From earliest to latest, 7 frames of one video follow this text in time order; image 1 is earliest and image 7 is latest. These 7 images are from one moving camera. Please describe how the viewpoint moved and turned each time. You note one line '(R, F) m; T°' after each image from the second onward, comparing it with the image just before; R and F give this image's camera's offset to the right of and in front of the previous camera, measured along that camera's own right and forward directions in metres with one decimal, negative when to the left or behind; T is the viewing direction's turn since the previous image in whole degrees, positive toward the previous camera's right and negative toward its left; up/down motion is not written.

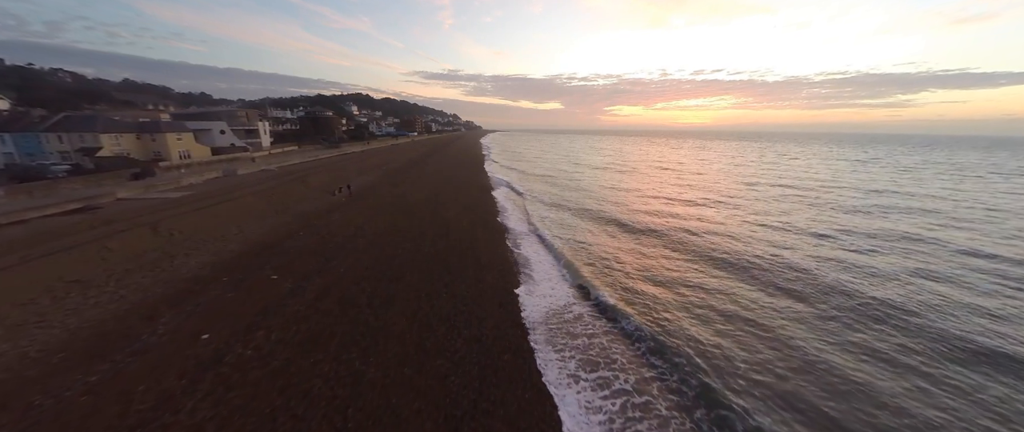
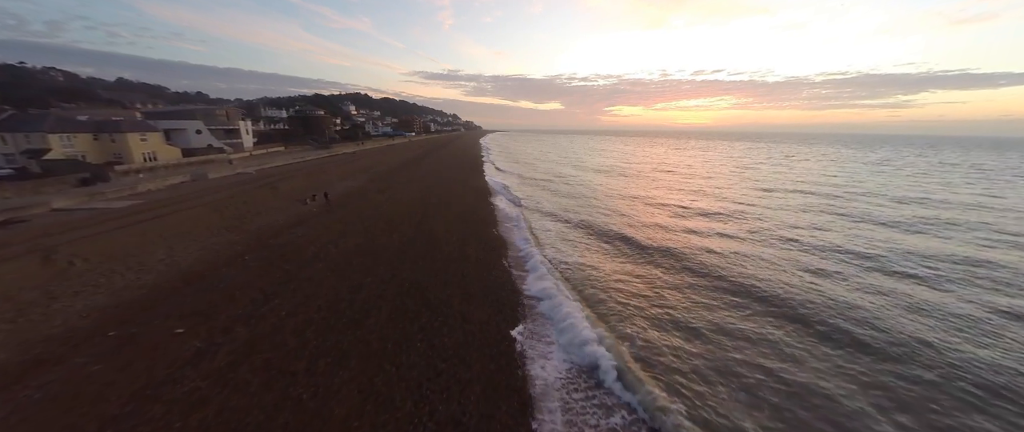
(+0.1, +2.1) m; 0°
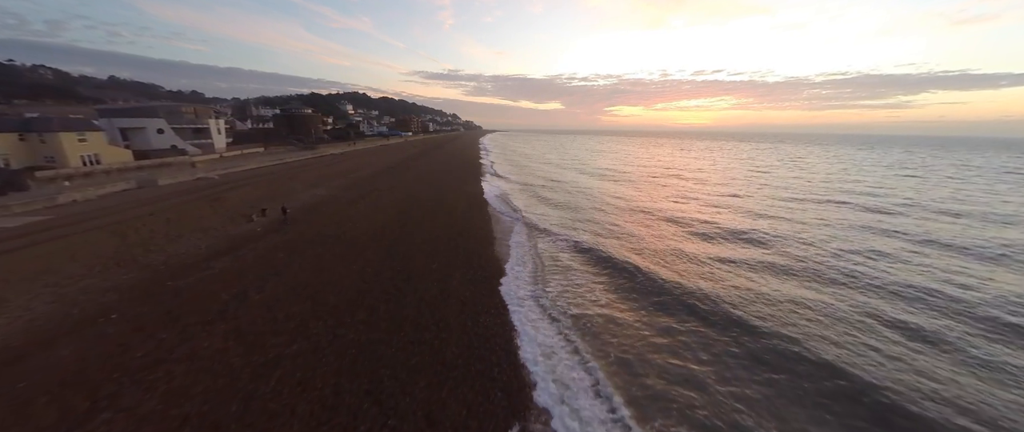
(+0.2, +2.9) m; 0°
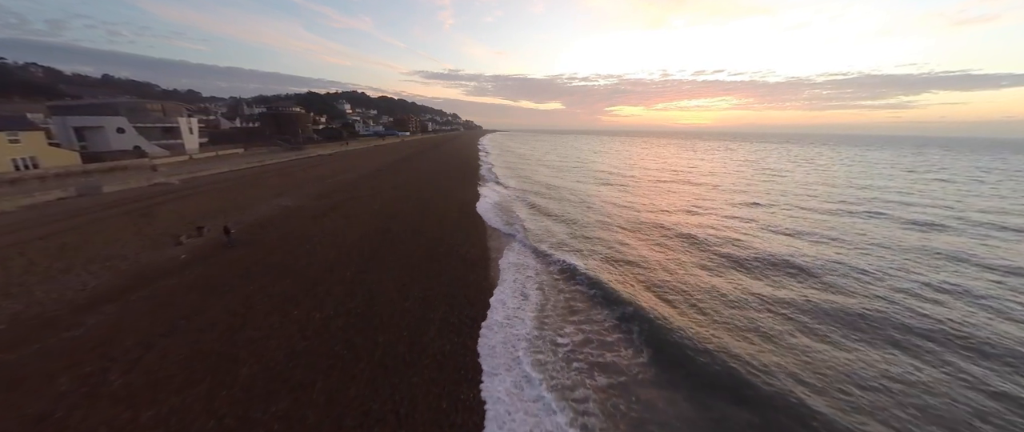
(+0.1, +2.4) m; 0°
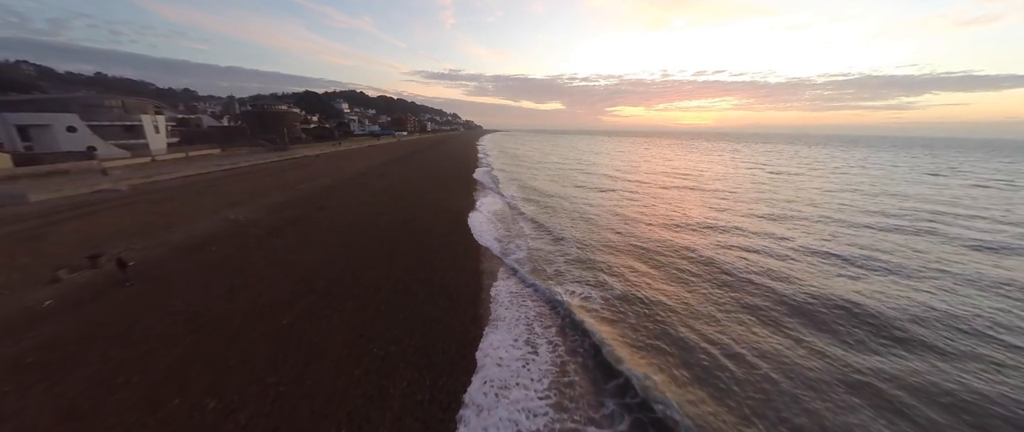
(+0.1, +2.5) m; 0°
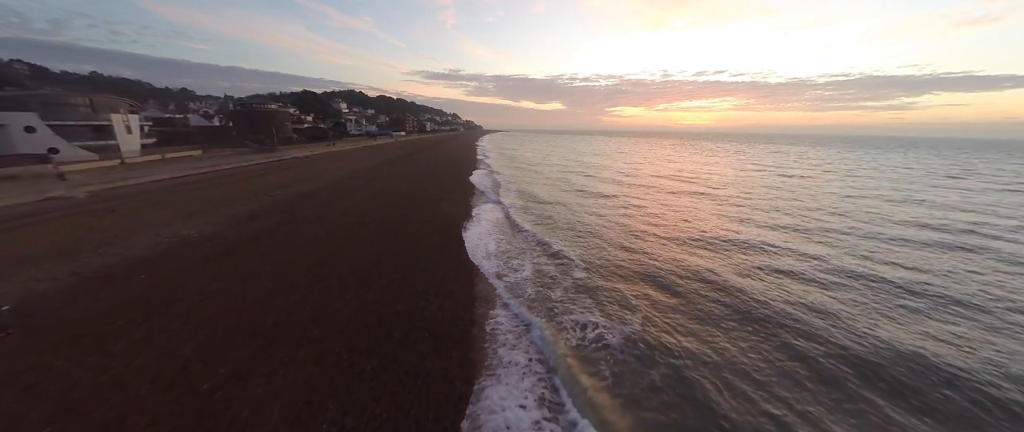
(+0.1, +1.7) m; 0°
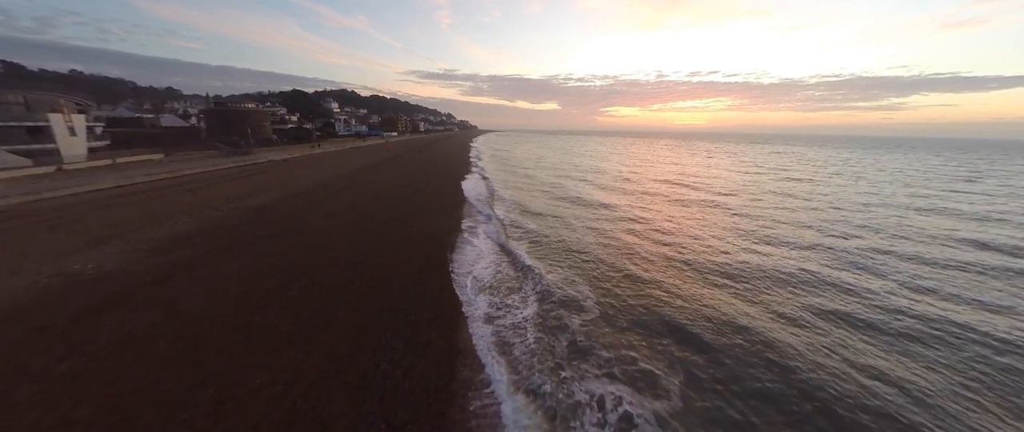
(+0.1, +2.2) m; +1°
